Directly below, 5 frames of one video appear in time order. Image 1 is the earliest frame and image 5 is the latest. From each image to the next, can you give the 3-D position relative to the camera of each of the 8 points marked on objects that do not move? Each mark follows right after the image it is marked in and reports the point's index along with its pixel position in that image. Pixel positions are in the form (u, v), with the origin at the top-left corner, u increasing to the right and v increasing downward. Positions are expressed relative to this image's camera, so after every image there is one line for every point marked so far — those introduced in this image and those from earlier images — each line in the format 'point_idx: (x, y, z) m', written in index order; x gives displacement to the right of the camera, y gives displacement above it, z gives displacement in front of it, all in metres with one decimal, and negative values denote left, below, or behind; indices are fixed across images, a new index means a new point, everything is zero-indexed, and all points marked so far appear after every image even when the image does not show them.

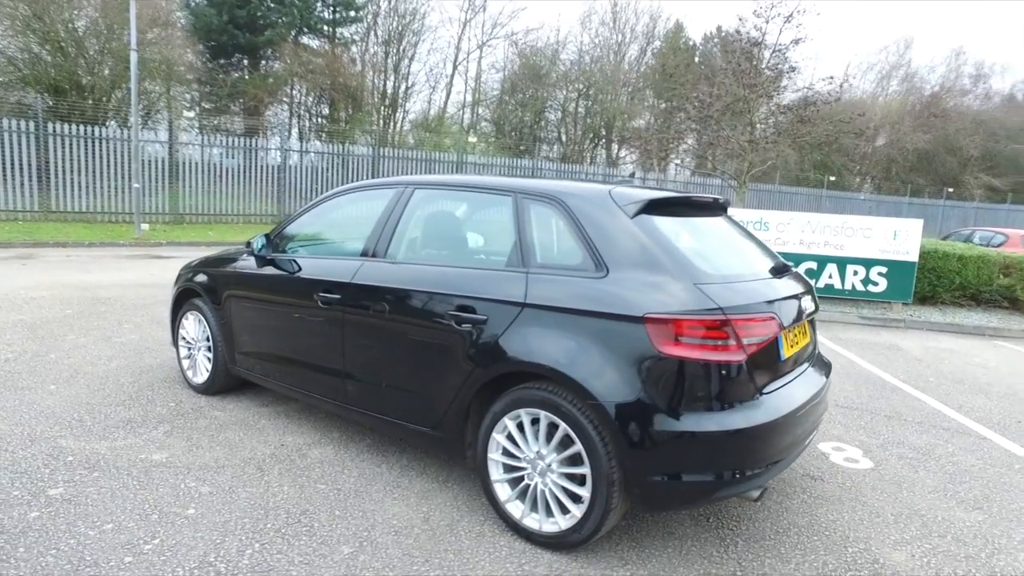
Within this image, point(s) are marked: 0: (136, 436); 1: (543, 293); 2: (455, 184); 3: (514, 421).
0: (-2.6, -1.0, +4.2) m
1: (+0.2, 0.0, +3.1) m
2: (-0.3, +0.6, +3.8) m
3: (0.0, -0.7, +3.2) m
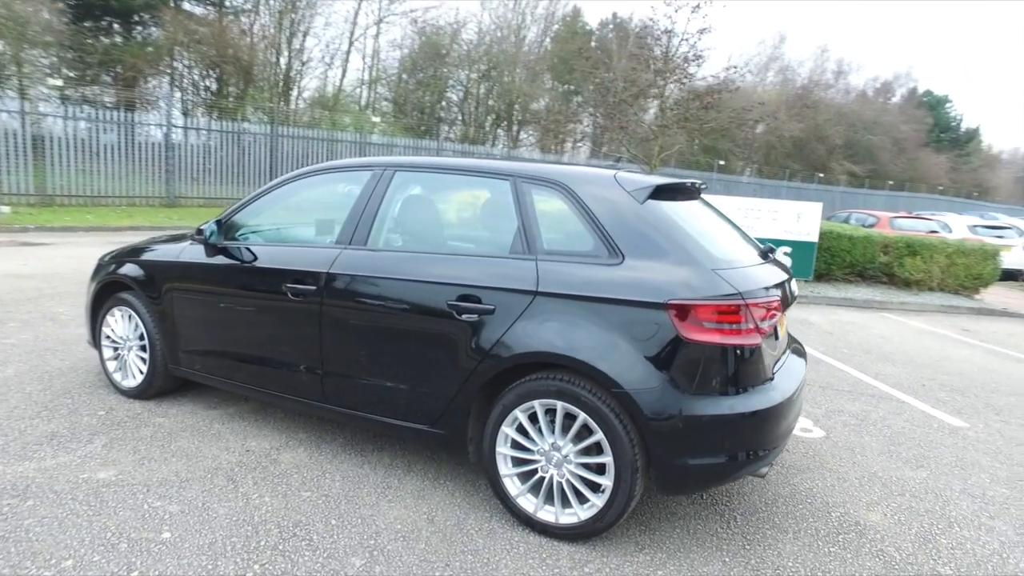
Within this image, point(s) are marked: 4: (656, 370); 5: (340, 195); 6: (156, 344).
0: (-2.7, -1.0, +3.7) m
1: (+0.3, 0.0, +3.0) m
2: (-0.4, +0.7, +3.6) m
3: (+0.1, -0.6, +3.1) m
4: (+0.7, -0.4, +2.8) m
5: (-1.1, +0.6, +3.9) m
6: (-2.6, -0.4, +4.4) m
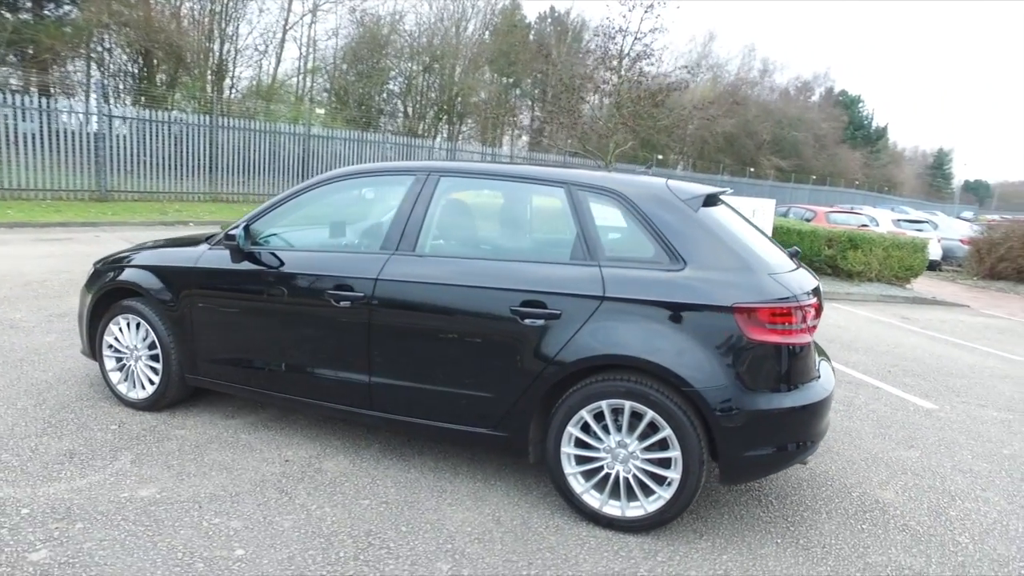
0: (-2.4, -1.1, +3.5) m
1: (+0.6, 0.0, +3.1) m
2: (-0.1, +0.7, +3.6) m
3: (+0.4, -0.7, +3.2) m
4: (+1.1, -0.4, +3.0) m
5: (-0.8, +0.6, +3.8) m
6: (-2.4, -0.5, +4.2) m
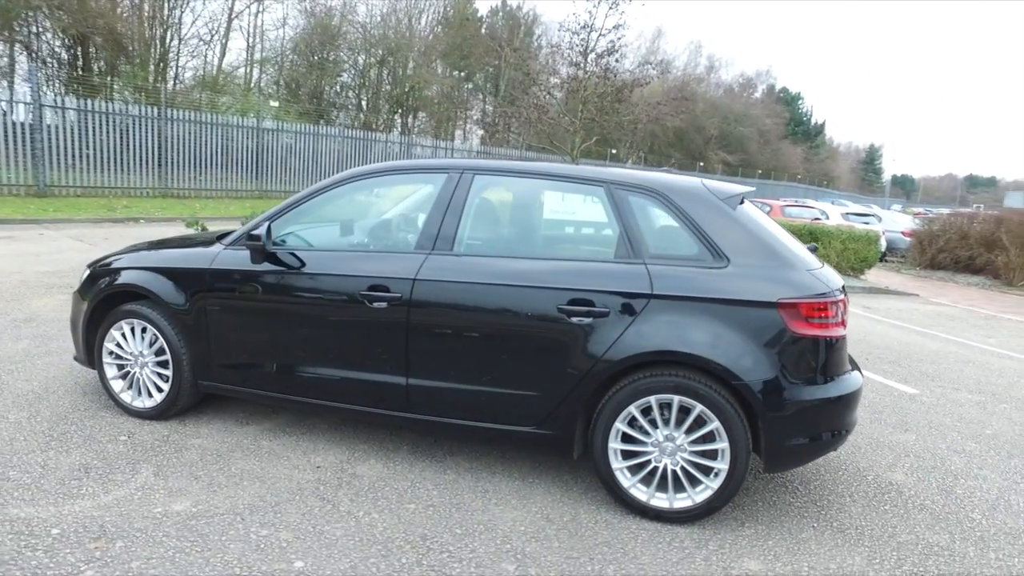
0: (-2.1, -1.1, +3.3) m
1: (+0.8, 0.0, +3.2) m
2: (+0.1, +0.7, +3.6) m
3: (+0.7, -0.6, +3.3) m
4: (+1.3, -0.4, +3.1) m
5: (-0.6, +0.6, +3.8) m
6: (-2.2, -0.5, +4.0) m
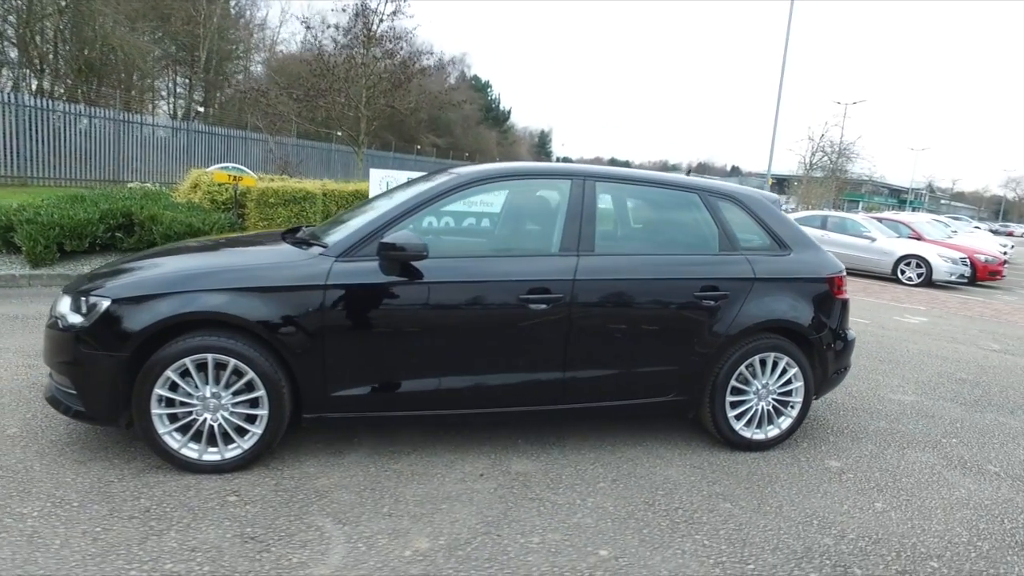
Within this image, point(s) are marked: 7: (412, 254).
0: (-0.9, -1.2, +2.9) m
1: (+1.7, +0.1, +4.1) m
2: (+0.8, +0.8, +4.1) m
3: (+1.6, -0.5, +4.1) m
4: (+2.2, -0.2, +4.3) m
5: (+0.1, +0.5, +3.9) m
6: (-1.3, -0.6, +3.5) m
7: (-0.6, +0.2, +3.5) m
